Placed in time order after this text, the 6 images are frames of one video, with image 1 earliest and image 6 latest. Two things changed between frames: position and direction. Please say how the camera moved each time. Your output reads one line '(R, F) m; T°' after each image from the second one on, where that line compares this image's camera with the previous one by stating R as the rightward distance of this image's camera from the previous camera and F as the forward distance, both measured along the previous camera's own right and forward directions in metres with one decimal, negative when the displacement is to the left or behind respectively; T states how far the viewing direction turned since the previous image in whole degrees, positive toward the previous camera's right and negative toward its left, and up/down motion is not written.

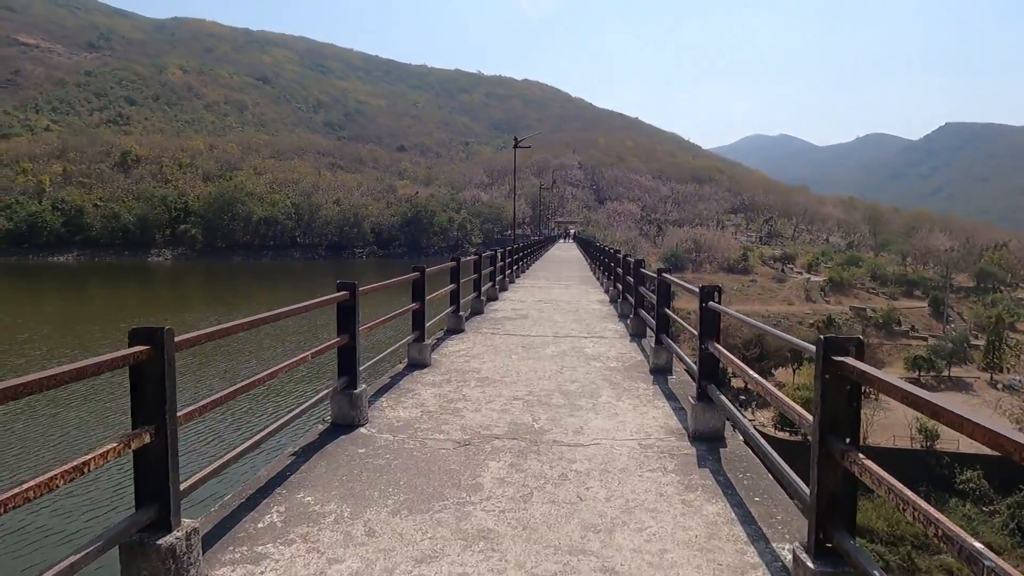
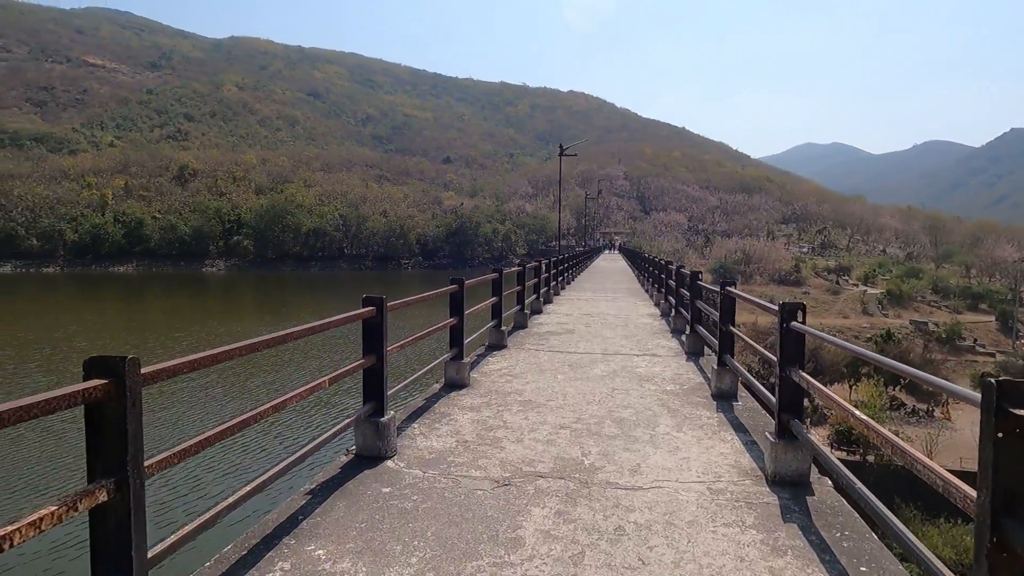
(0.0, +0.5) m; -4°
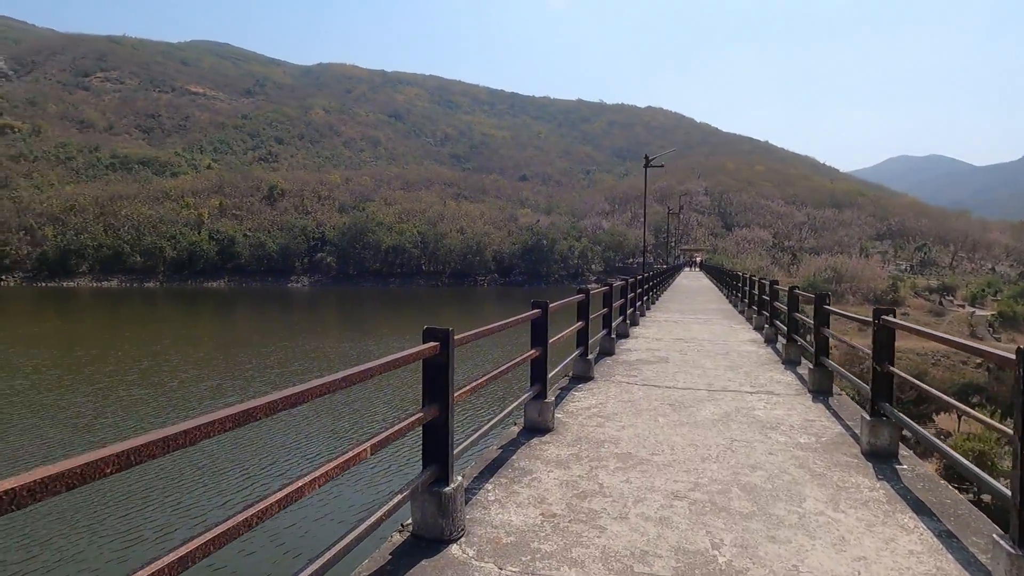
(-0.1, +0.9) m; -6°
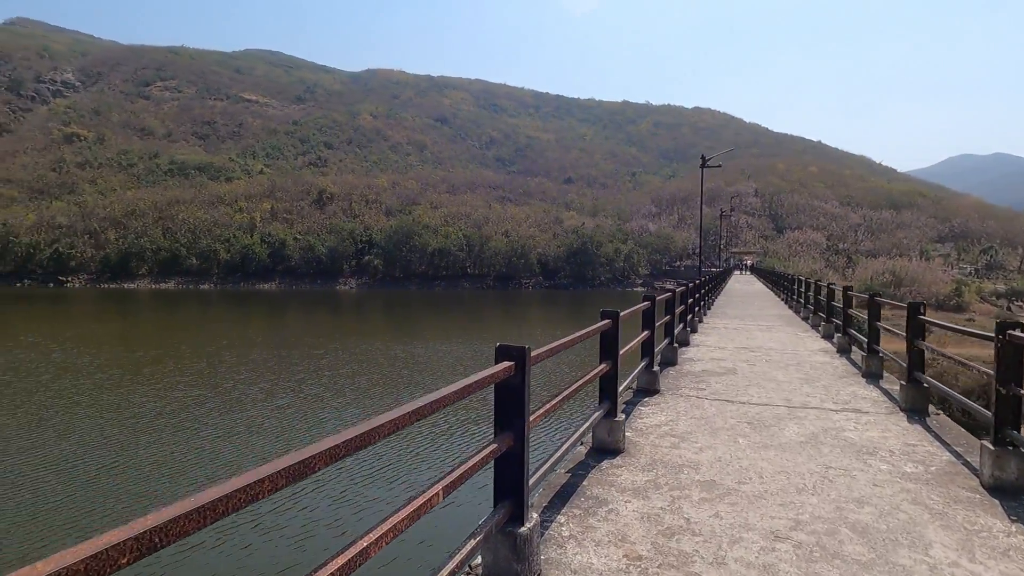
(-0.2, +0.4) m; -4°
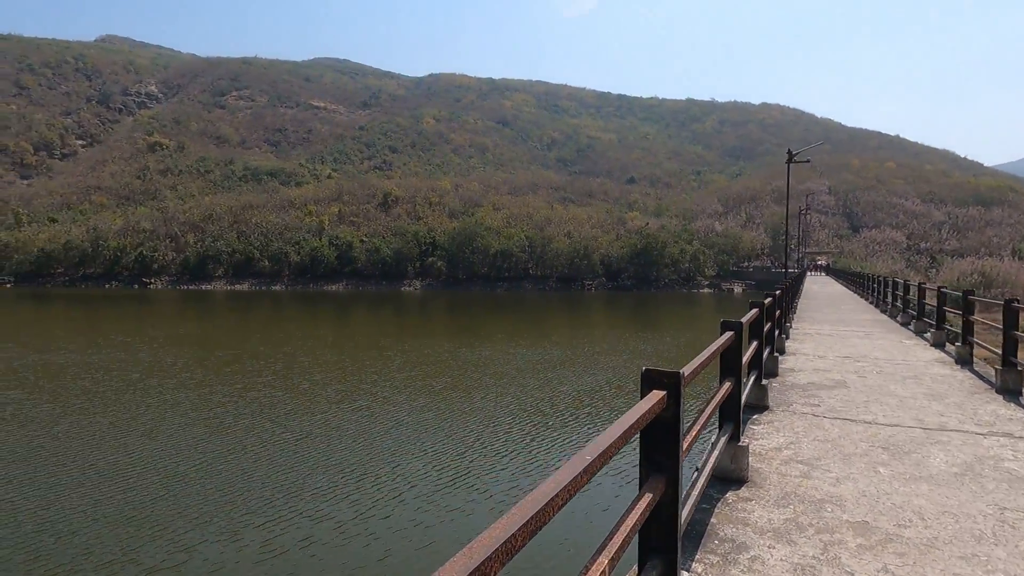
(-0.3, +0.4) m; -5°
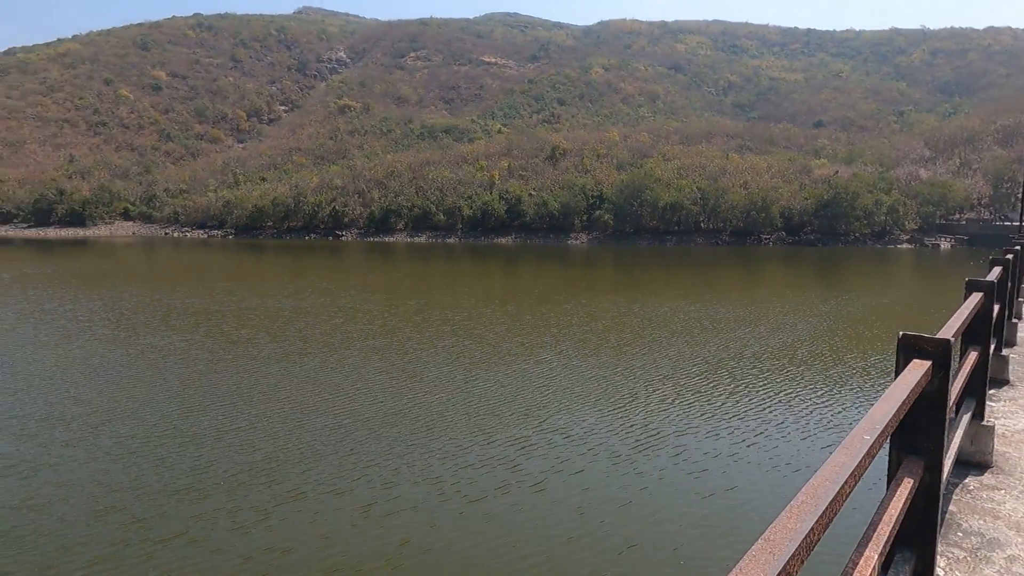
(-0.2, +0.1) m; -14°
